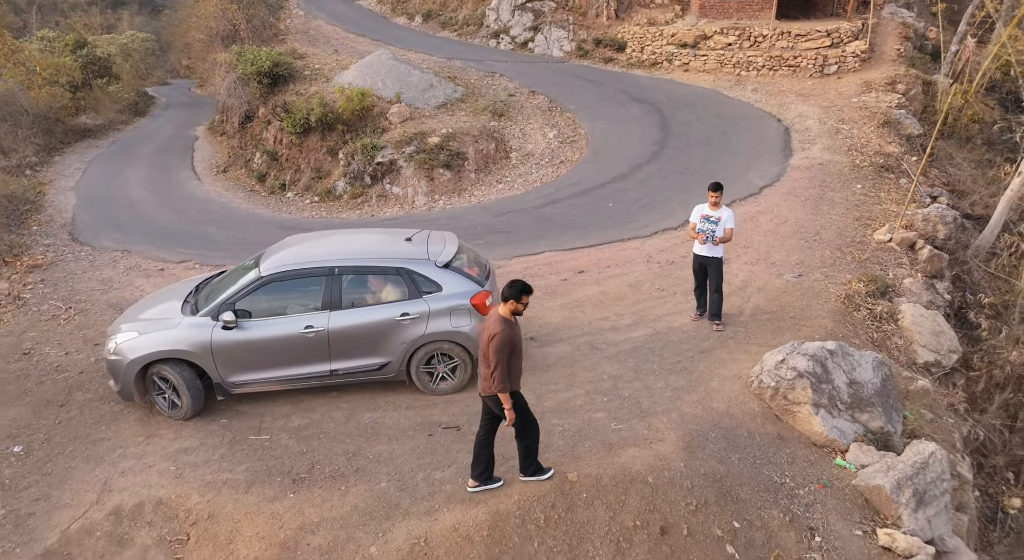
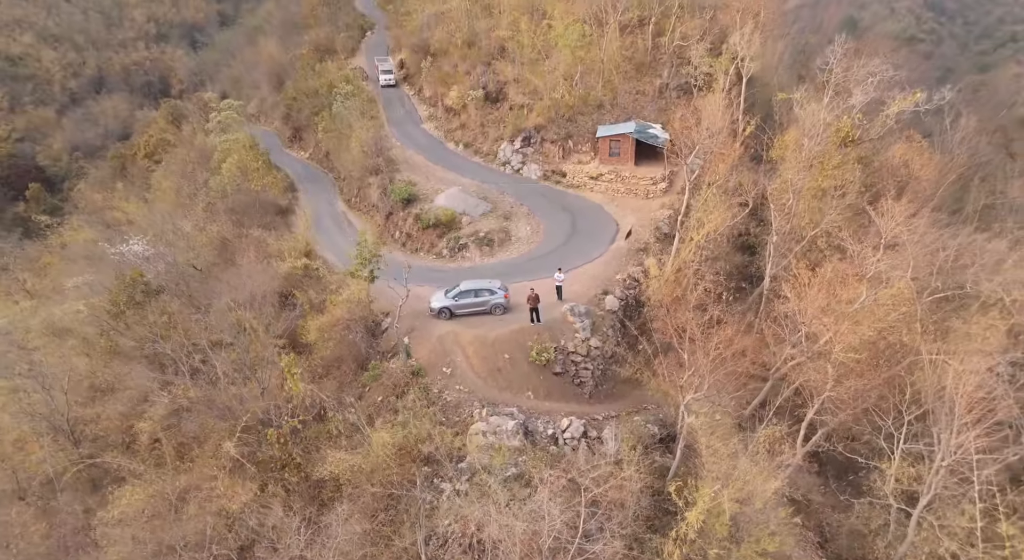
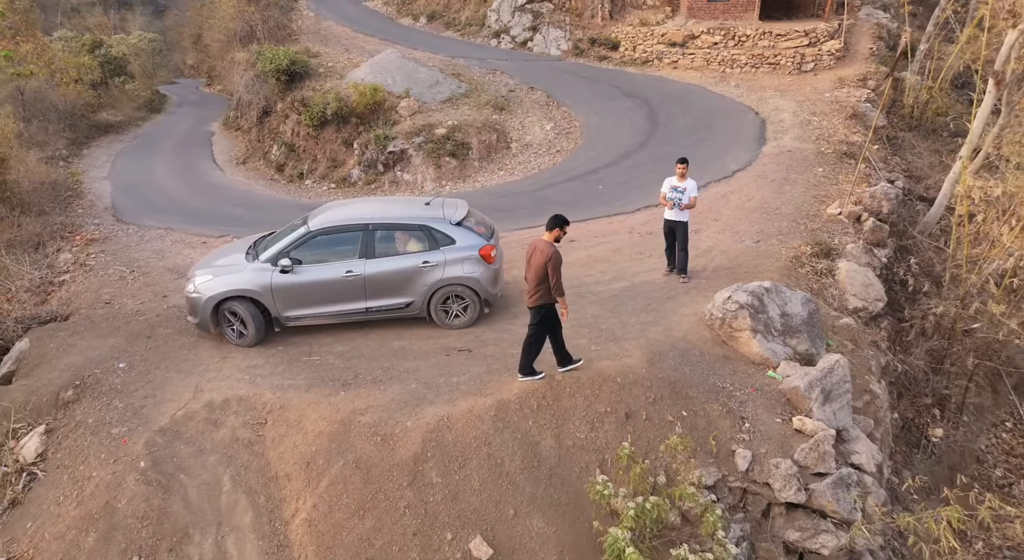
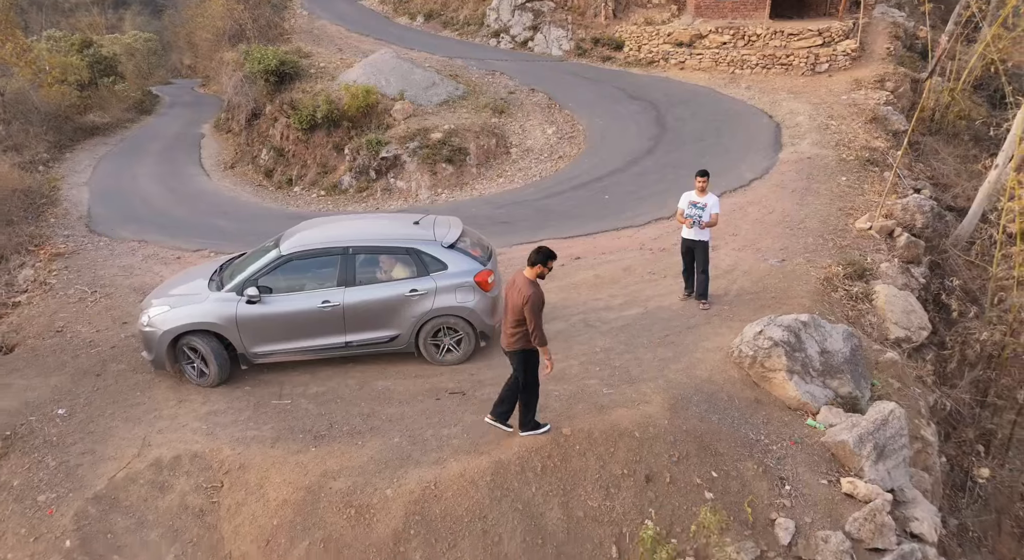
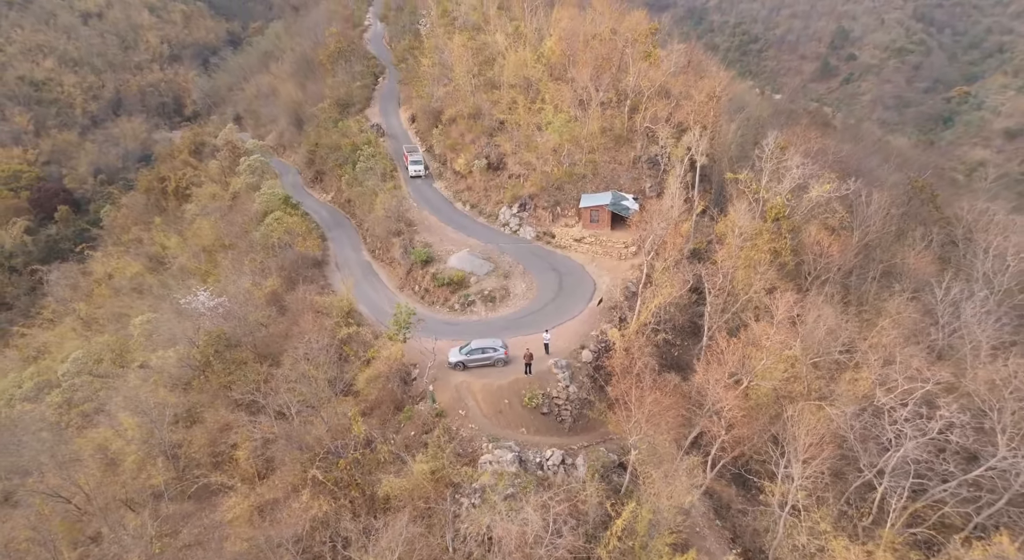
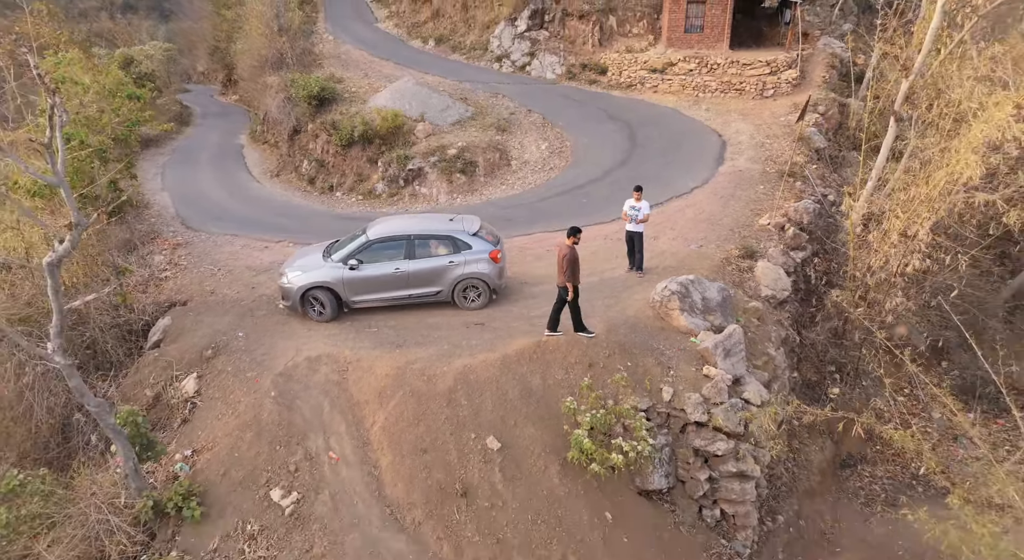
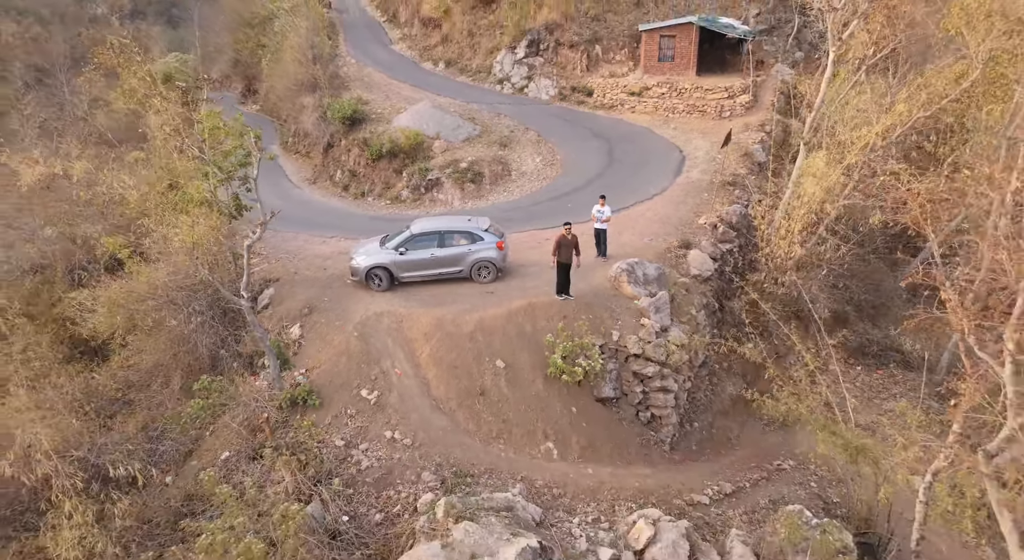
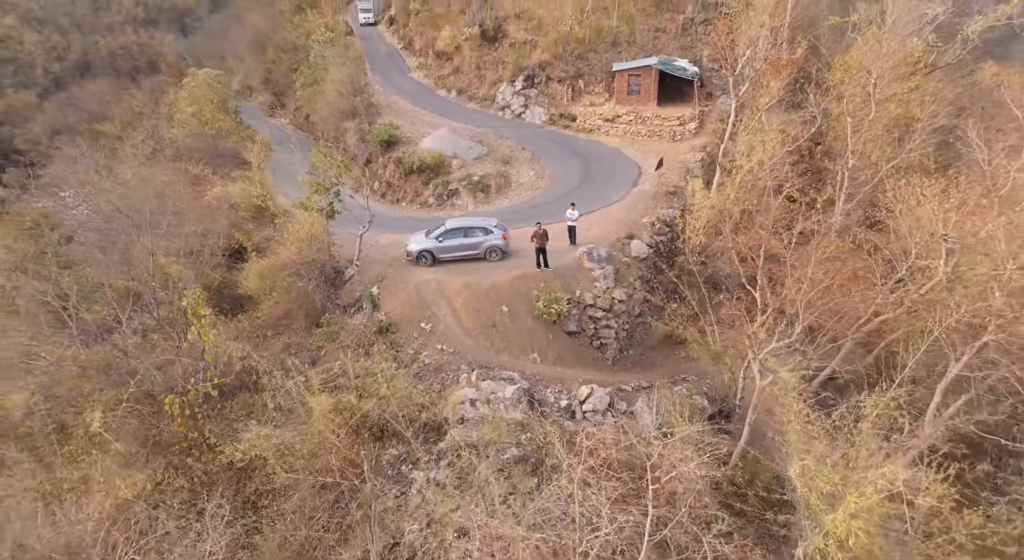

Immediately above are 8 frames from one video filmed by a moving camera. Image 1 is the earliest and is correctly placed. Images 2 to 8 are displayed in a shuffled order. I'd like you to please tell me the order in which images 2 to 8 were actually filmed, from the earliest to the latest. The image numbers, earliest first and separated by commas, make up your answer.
4, 3, 6, 7, 8, 2, 5
